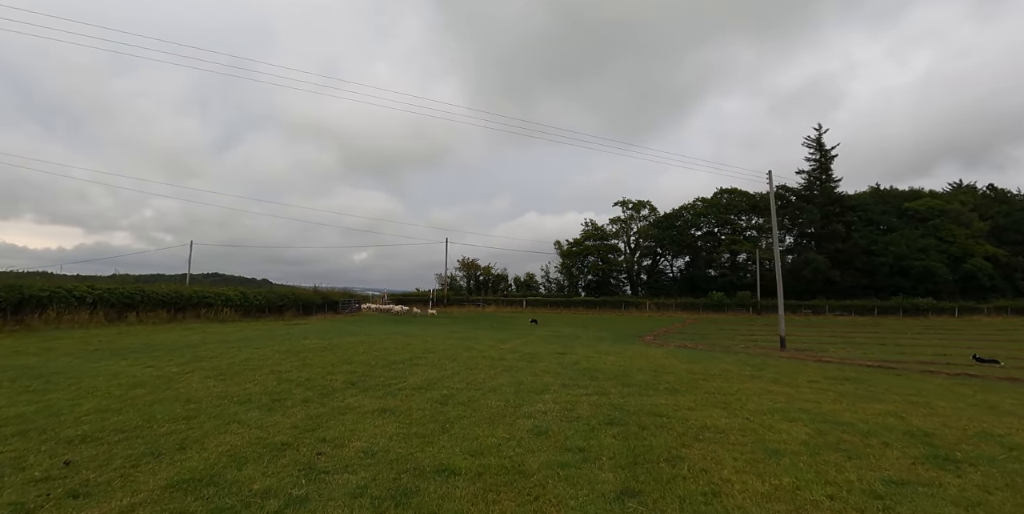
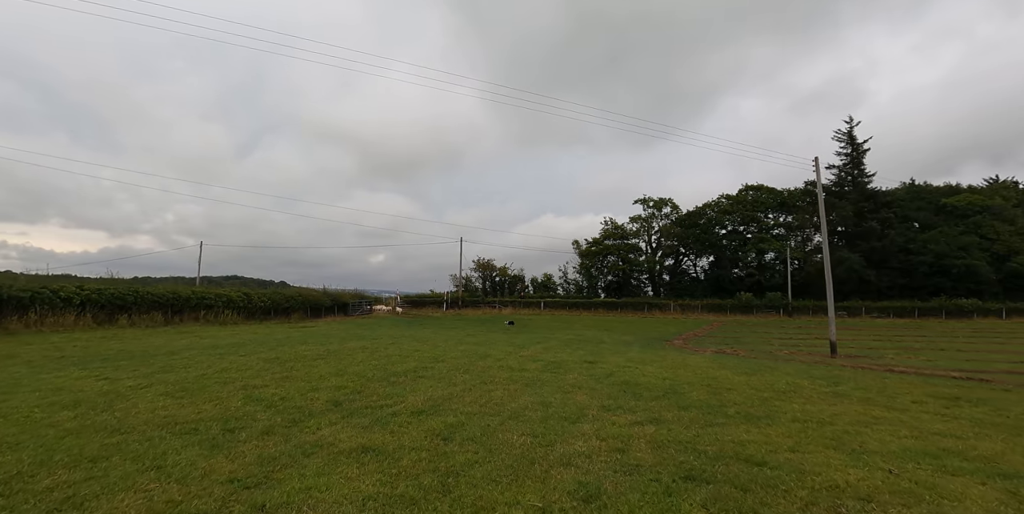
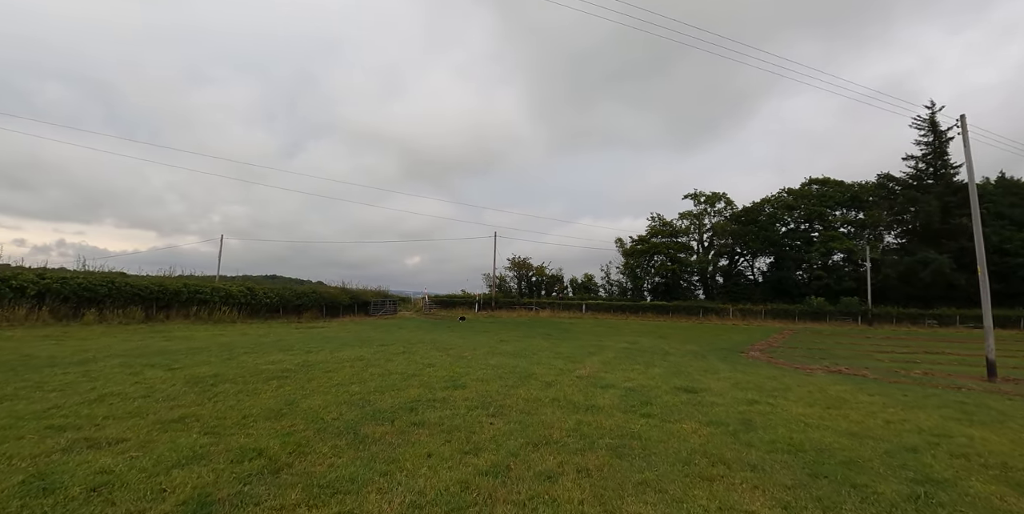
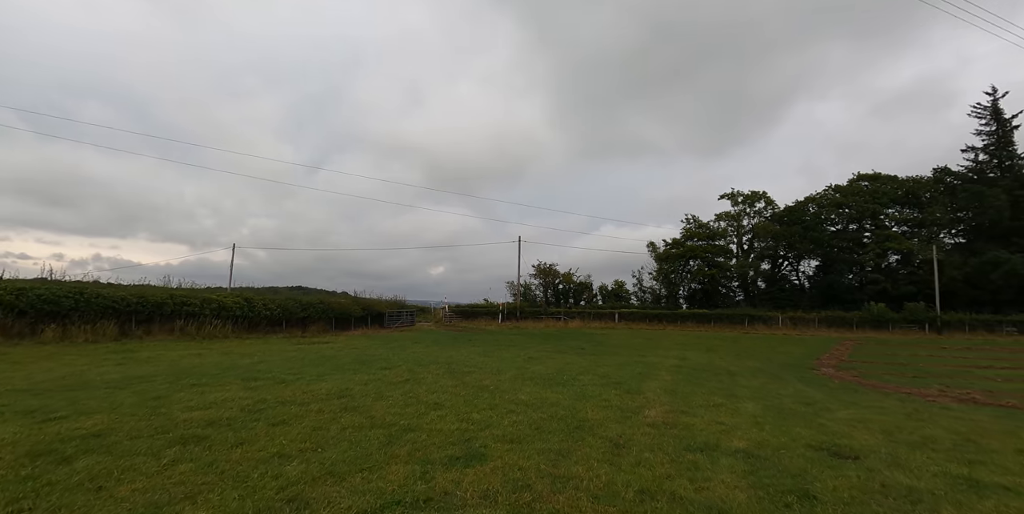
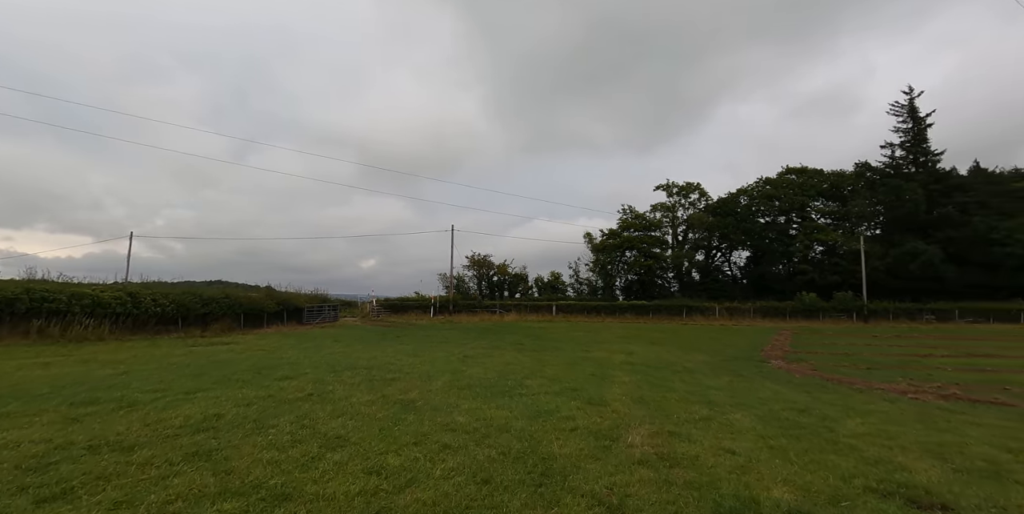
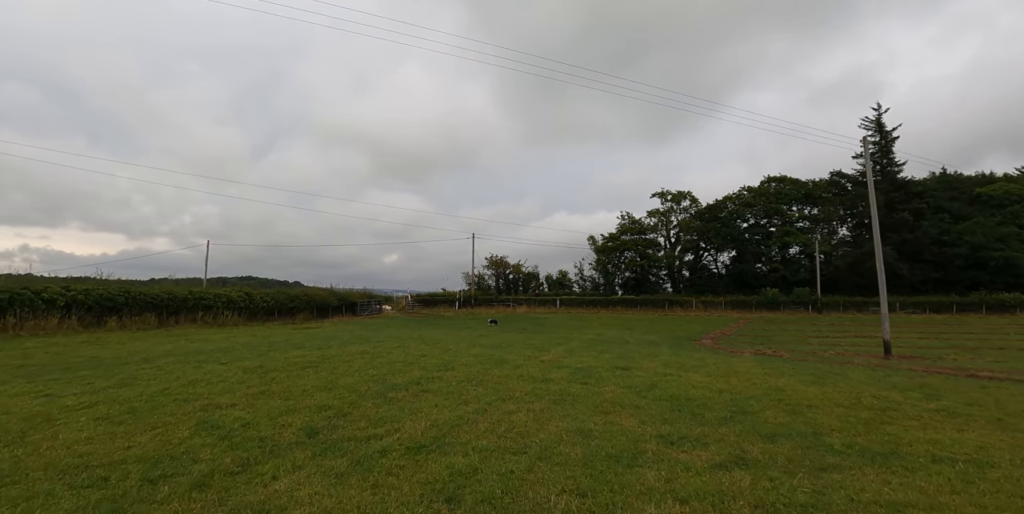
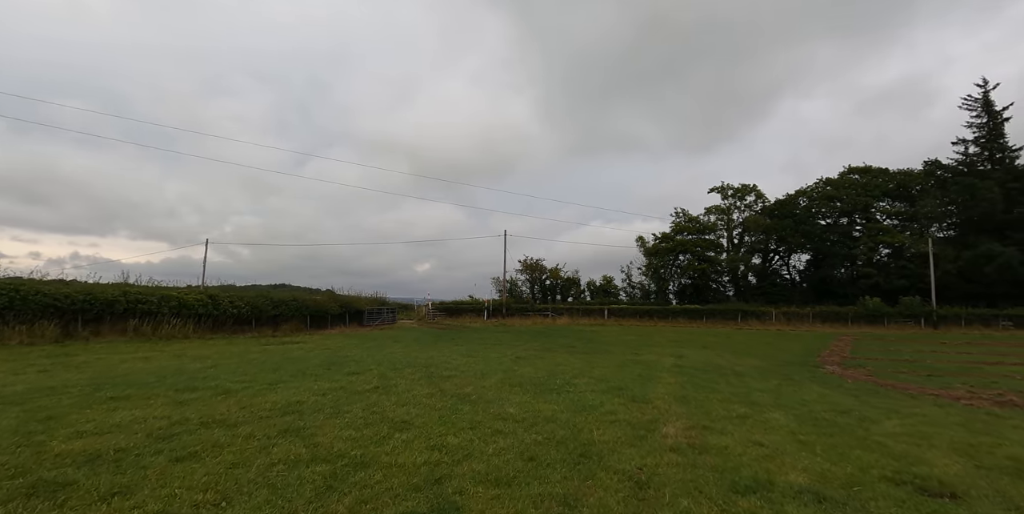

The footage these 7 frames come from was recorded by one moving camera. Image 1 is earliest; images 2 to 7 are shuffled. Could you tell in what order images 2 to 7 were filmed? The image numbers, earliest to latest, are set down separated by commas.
2, 6, 3, 4, 7, 5
